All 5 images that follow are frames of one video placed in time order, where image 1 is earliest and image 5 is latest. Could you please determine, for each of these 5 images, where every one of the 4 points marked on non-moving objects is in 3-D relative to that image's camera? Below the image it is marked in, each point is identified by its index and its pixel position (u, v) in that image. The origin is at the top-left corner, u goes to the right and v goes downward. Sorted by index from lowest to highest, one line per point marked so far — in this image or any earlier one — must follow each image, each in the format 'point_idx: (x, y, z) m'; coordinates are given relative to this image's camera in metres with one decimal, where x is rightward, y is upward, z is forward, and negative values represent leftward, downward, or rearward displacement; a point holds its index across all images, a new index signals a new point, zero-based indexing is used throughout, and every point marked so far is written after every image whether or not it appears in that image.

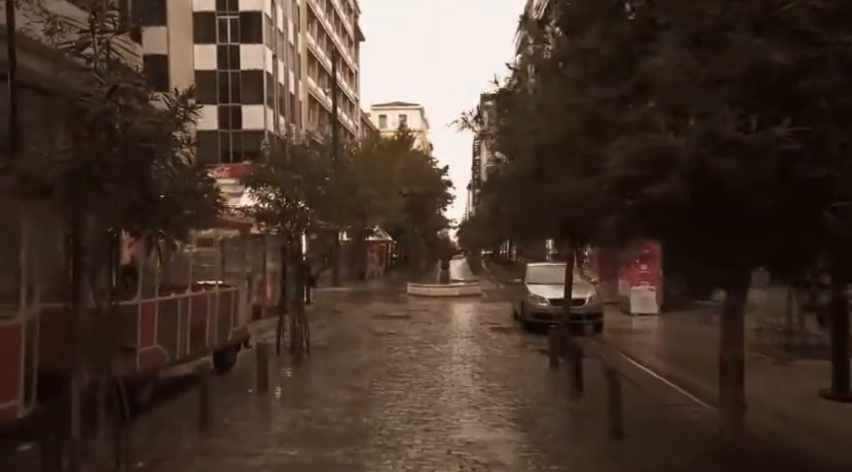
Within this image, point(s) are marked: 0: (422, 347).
0: (-0.1, -2.2, +14.1) m
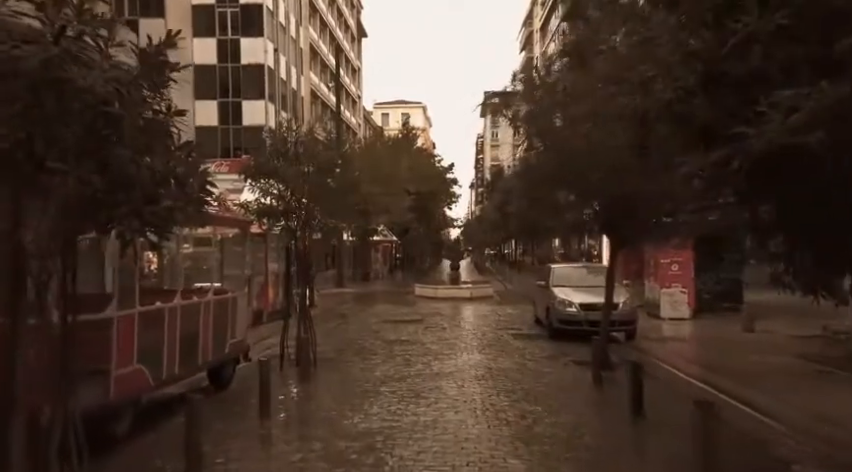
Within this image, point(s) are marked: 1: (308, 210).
0: (+0.3, -2.1, +12.6) m
1: (-2.1, +0.5, +12.9) m
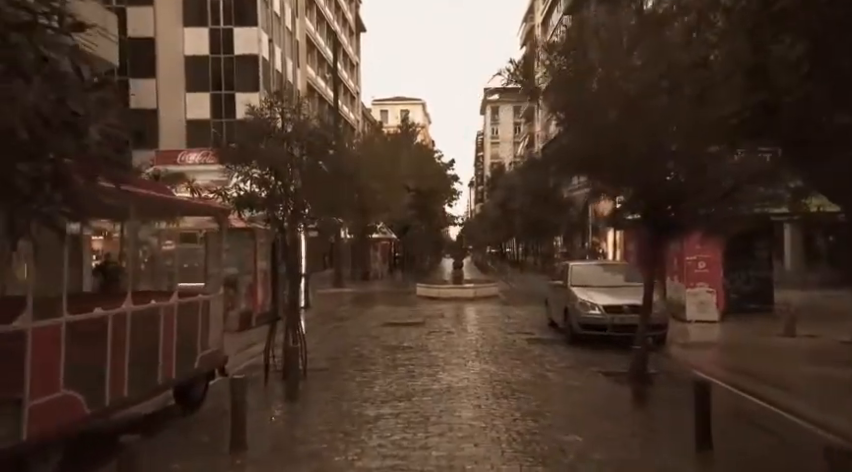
0: (+0.4, -2.0, +10.9) m
1: (-2.0, +0.6, +11.3) m
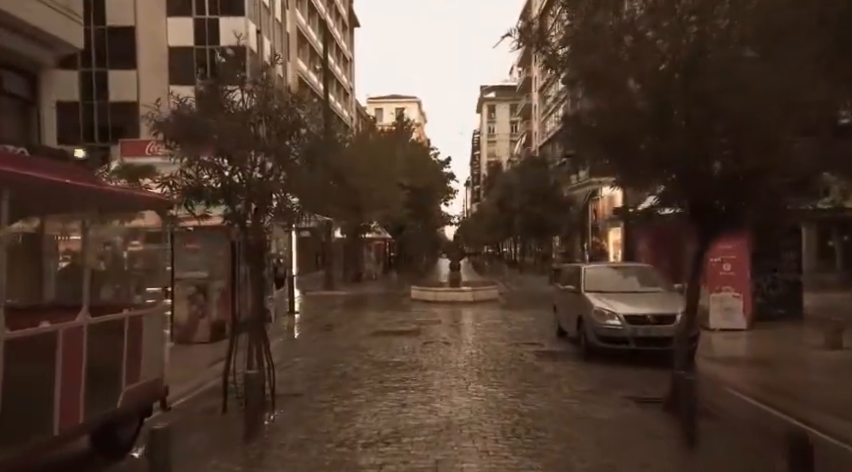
0: (+0.3, -2.0, +9.1) m
1: (-2.1, +0.6, +9.4) m
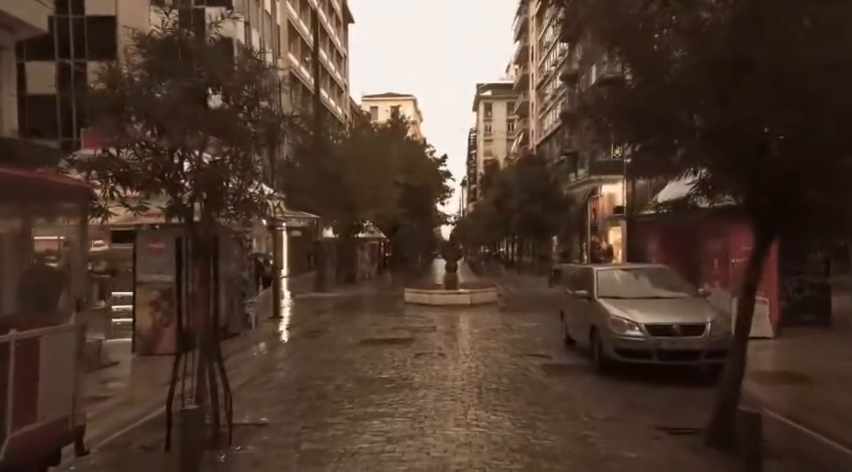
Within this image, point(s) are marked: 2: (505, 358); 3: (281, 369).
0: (+0.2, -2.0, +7.5) m
1: (-2.2, +0.6, +7.8) m
2: (+1.4, -2.1, +12.8) m
3: (-2.4, -2.2, +12.2) m
